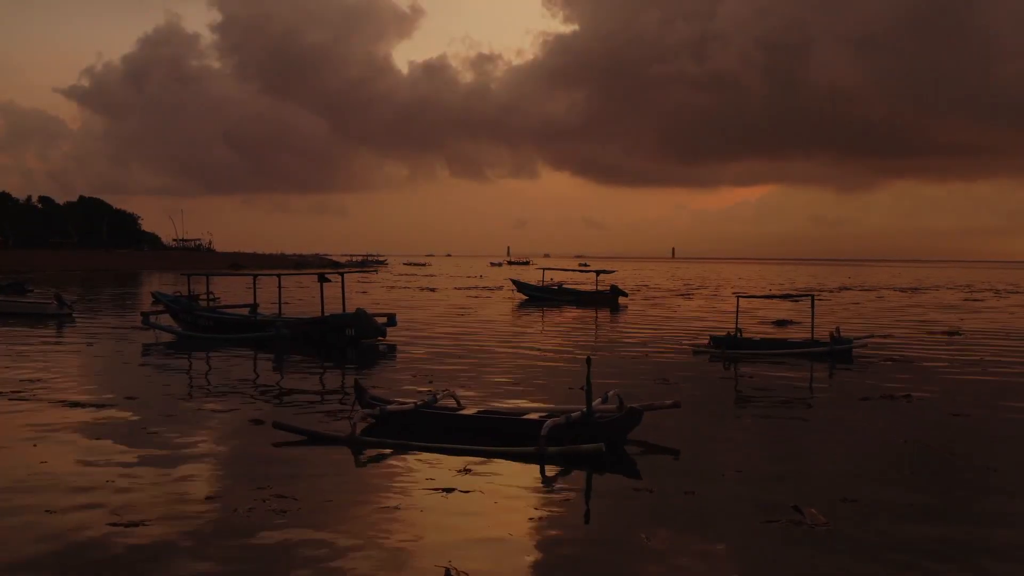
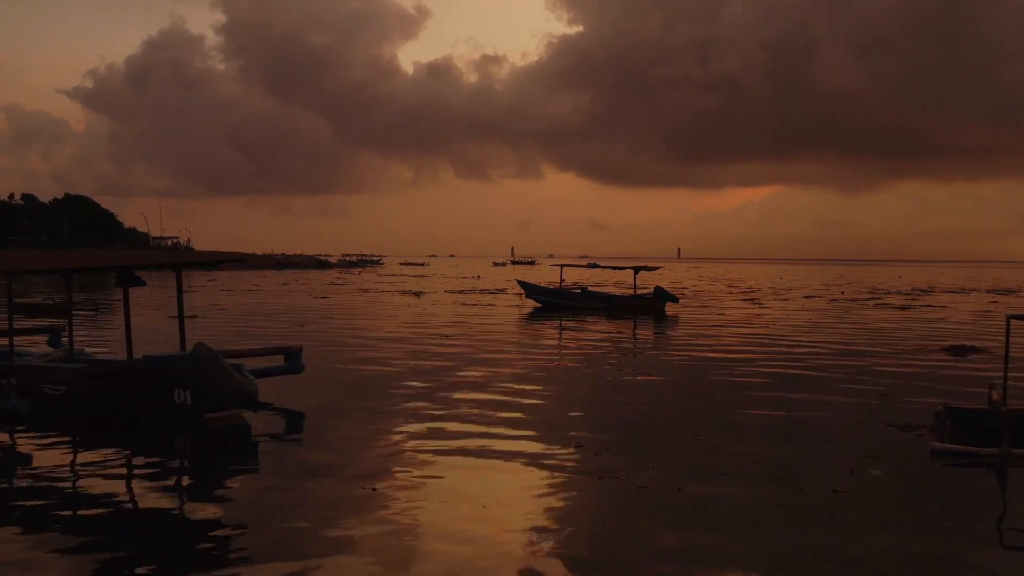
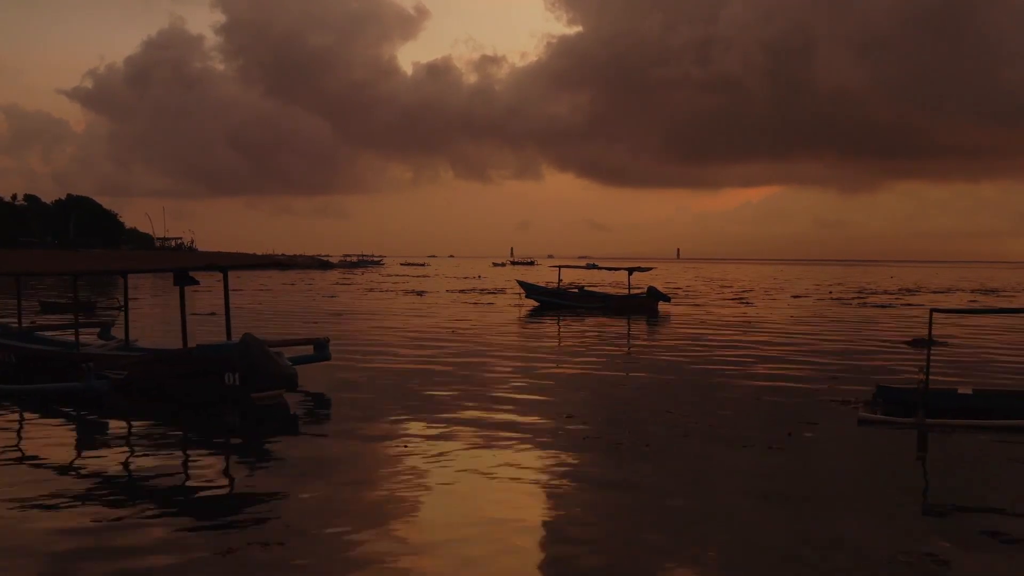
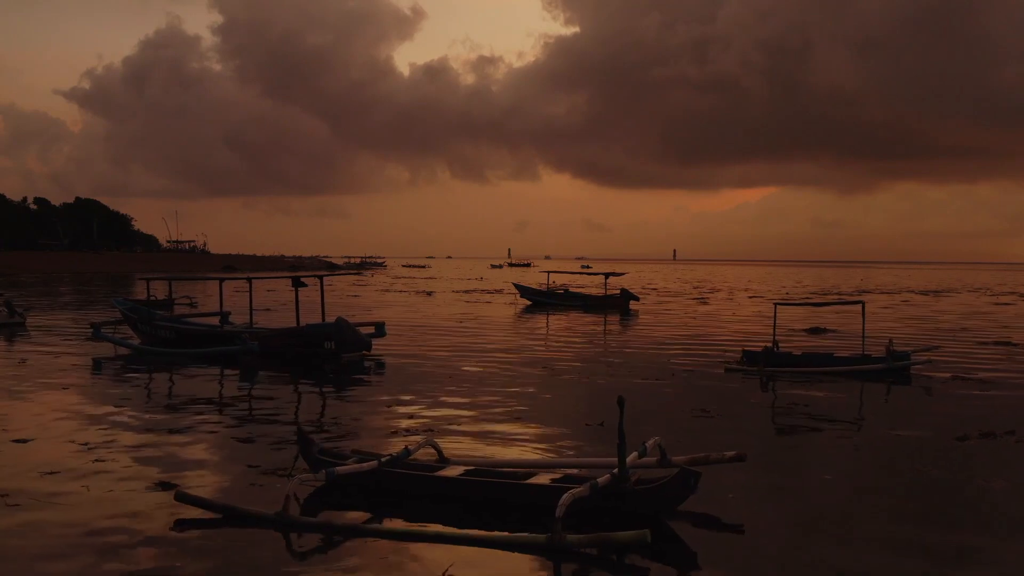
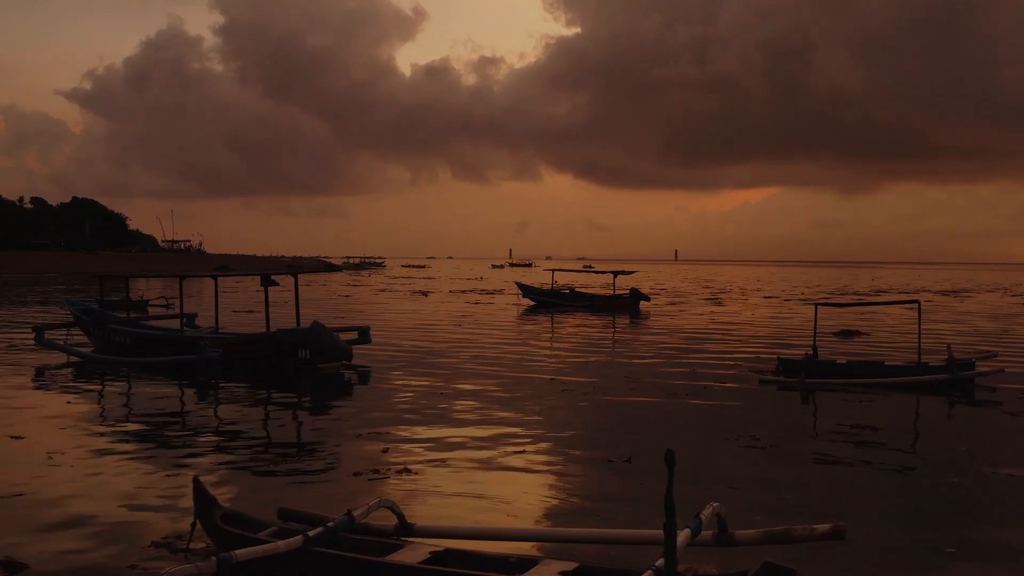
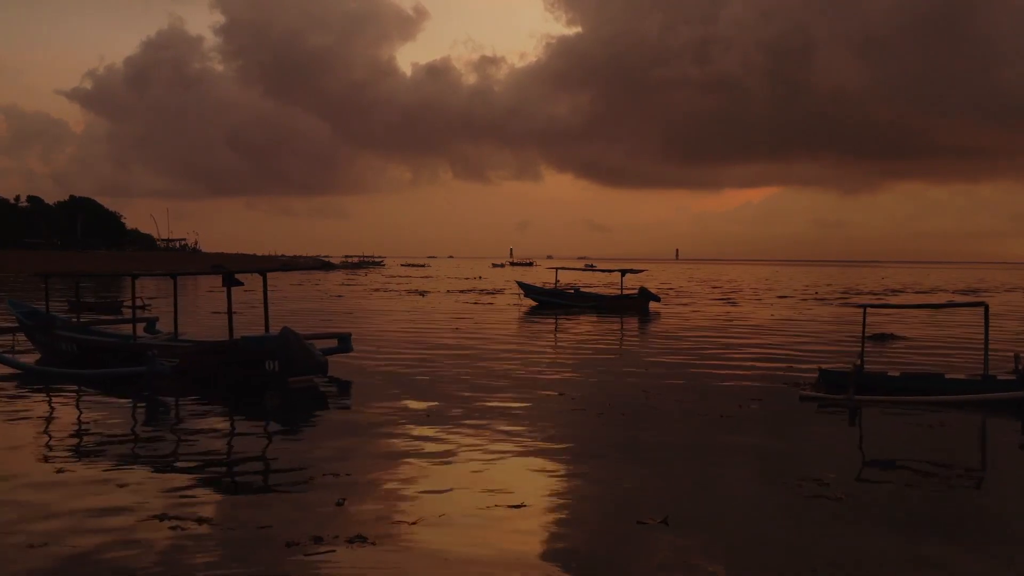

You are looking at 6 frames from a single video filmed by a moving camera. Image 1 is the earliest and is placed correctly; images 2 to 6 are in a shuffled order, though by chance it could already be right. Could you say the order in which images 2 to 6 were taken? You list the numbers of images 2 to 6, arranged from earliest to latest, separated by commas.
4, 5, 6, 3, 2
